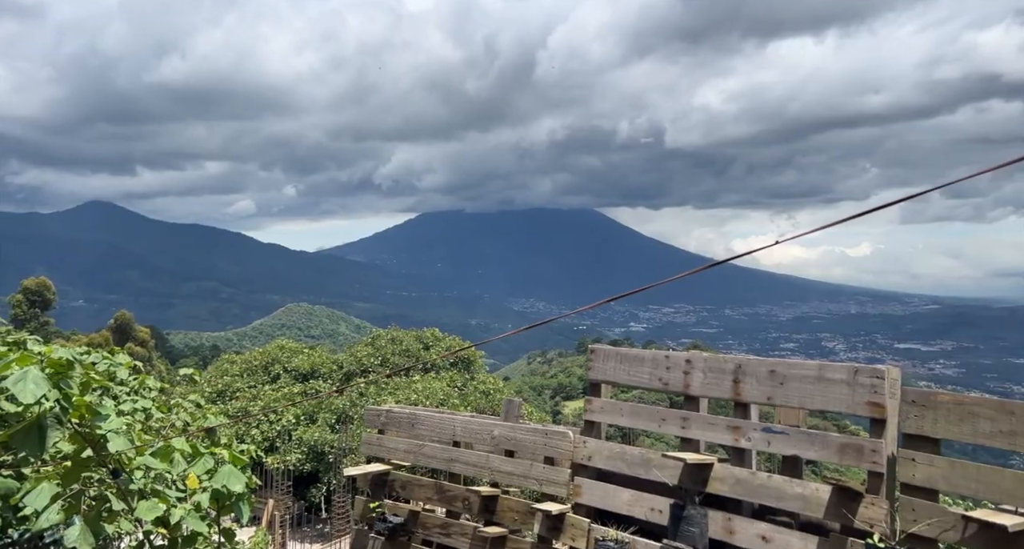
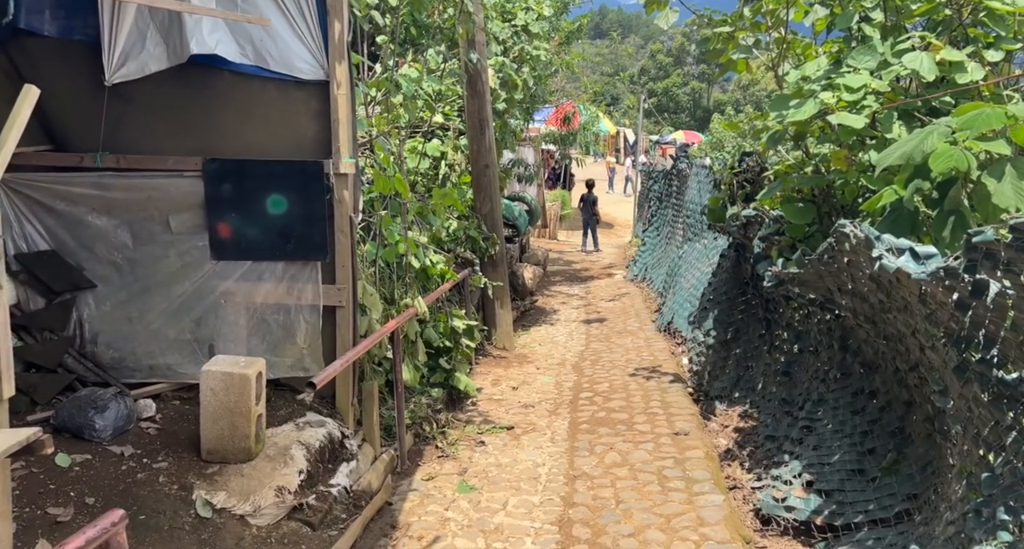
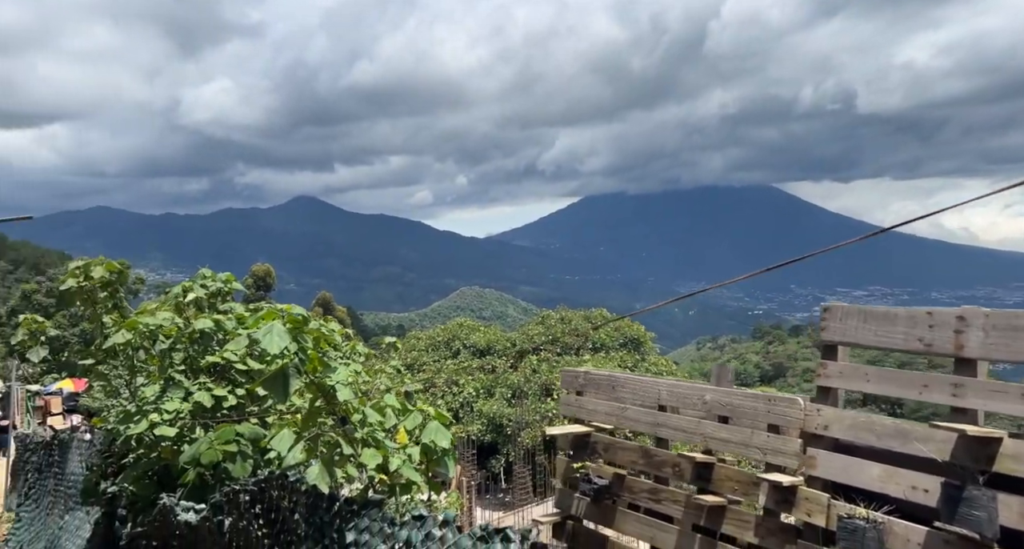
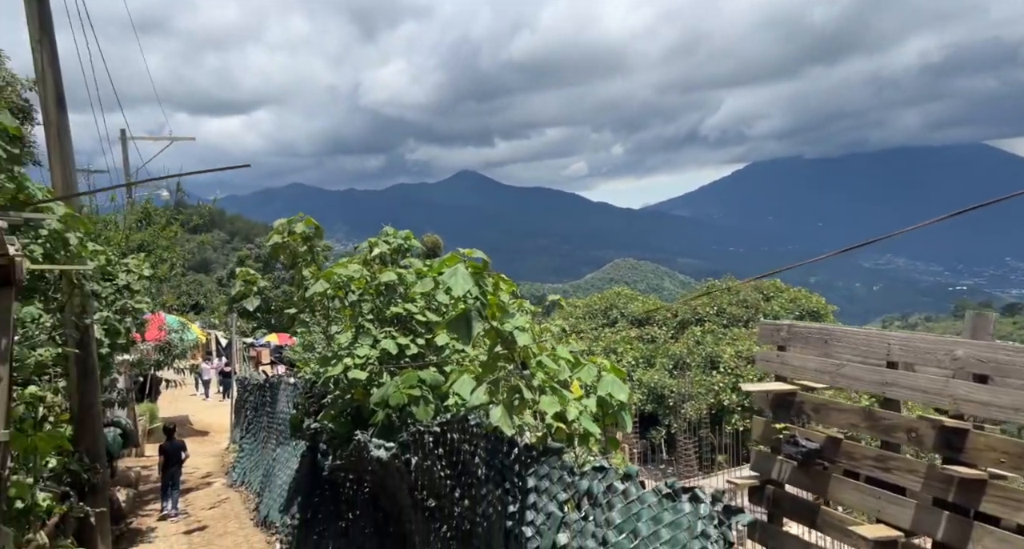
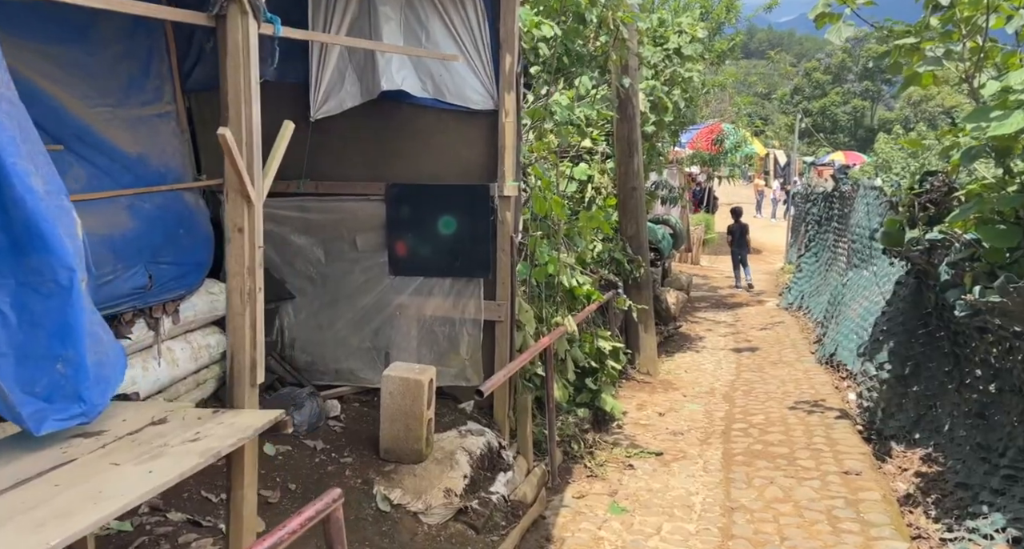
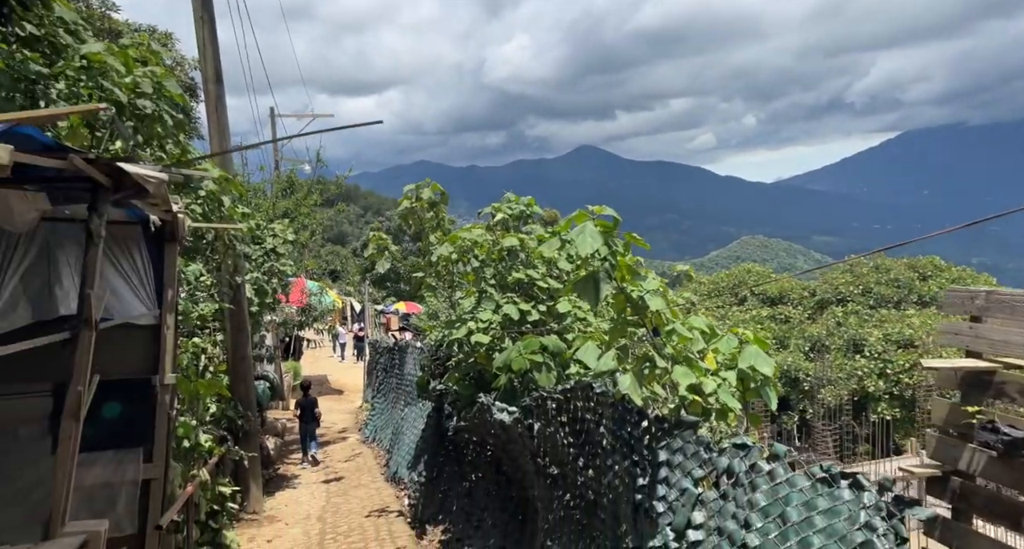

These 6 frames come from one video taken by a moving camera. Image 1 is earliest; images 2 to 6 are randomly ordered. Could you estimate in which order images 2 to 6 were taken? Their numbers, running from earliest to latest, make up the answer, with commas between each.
3, 4, 6, 5, 2
